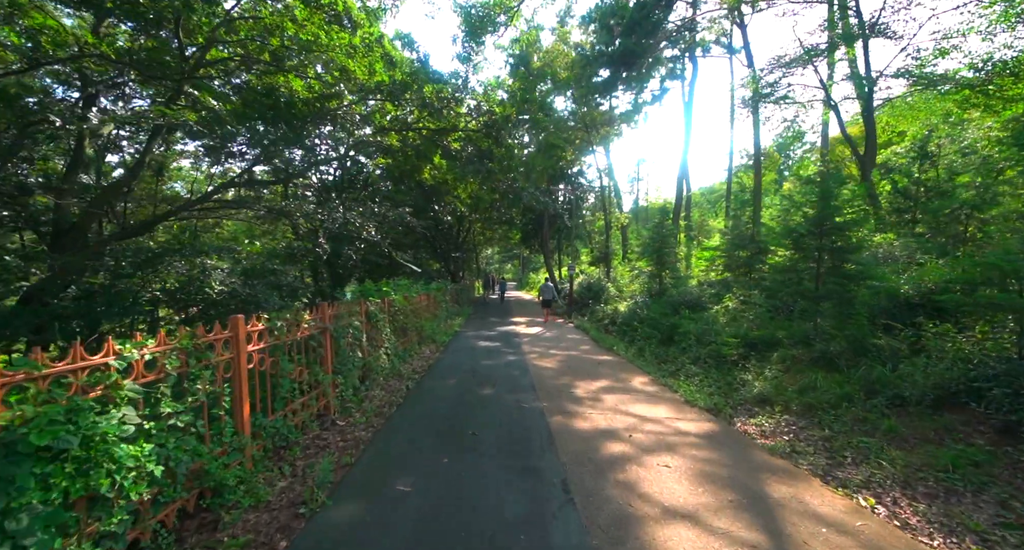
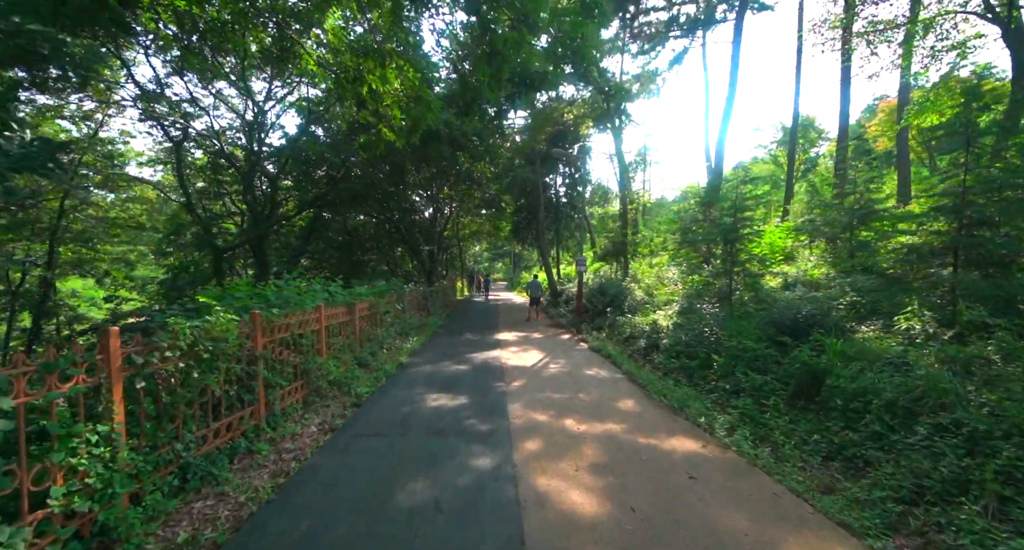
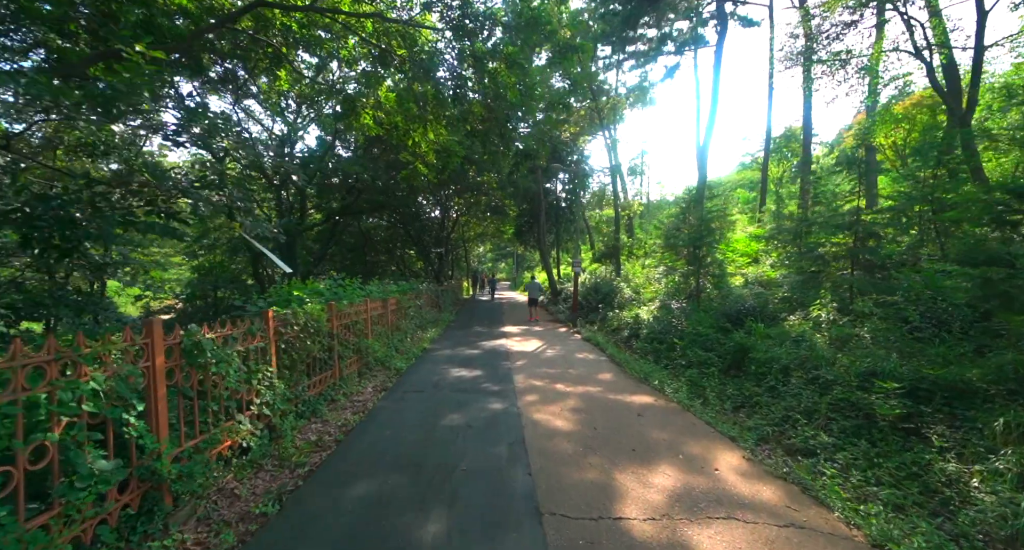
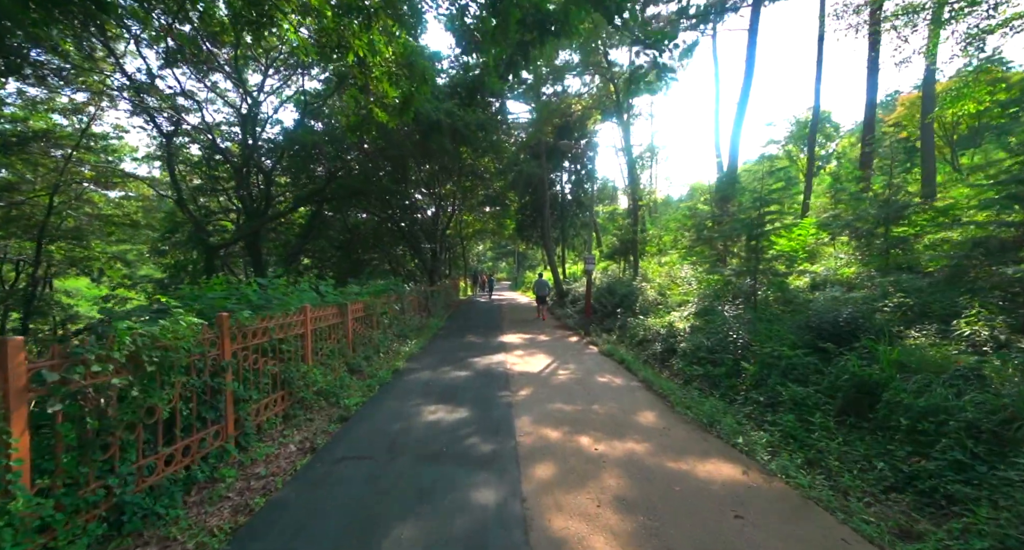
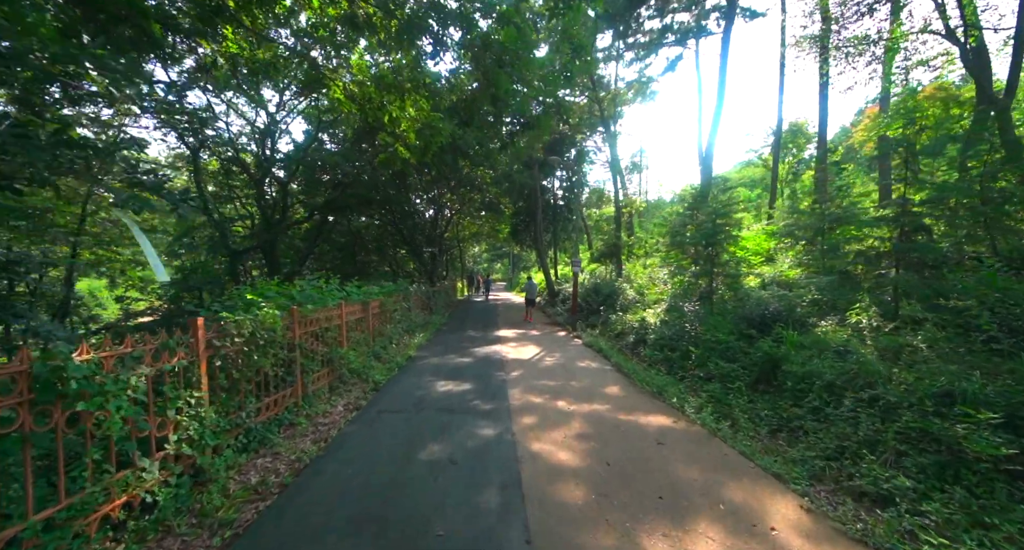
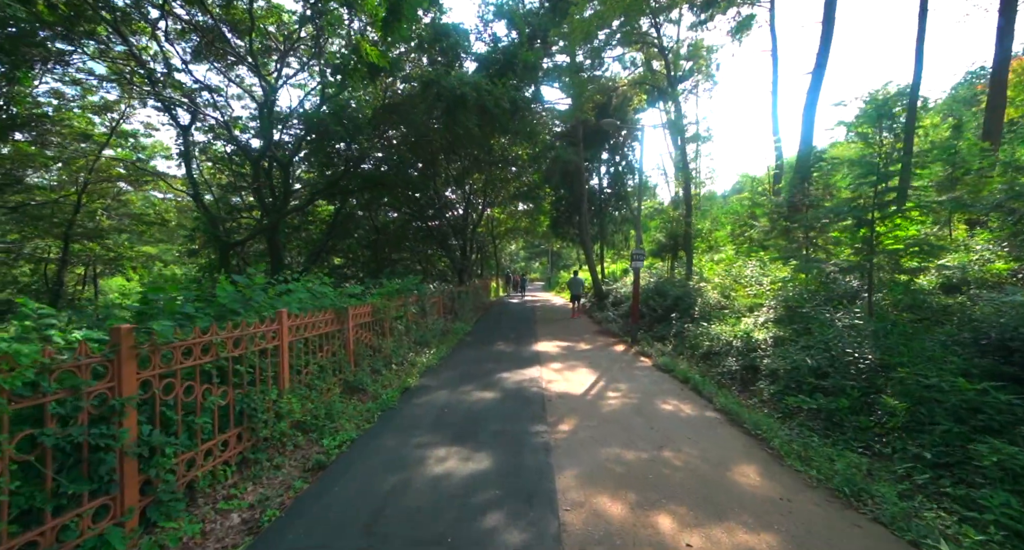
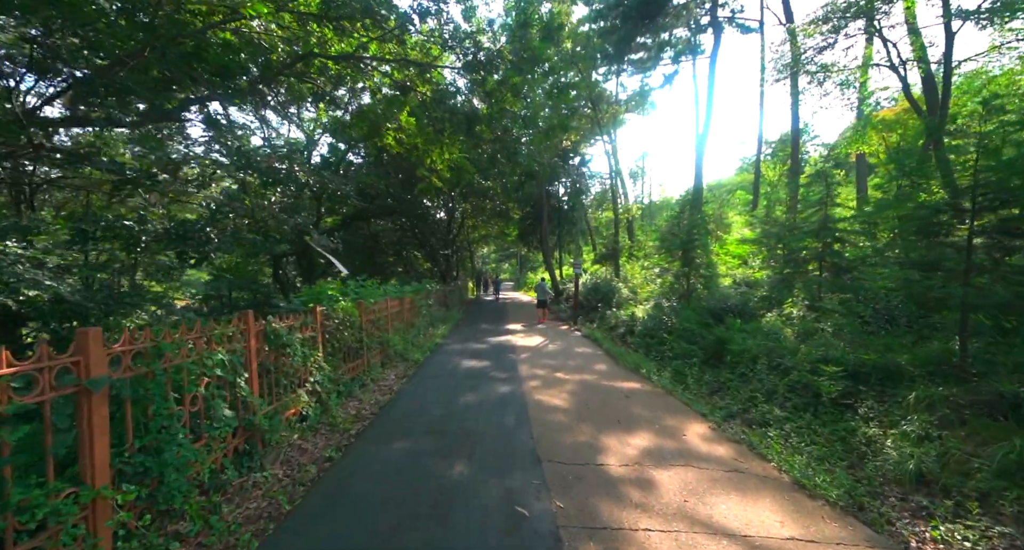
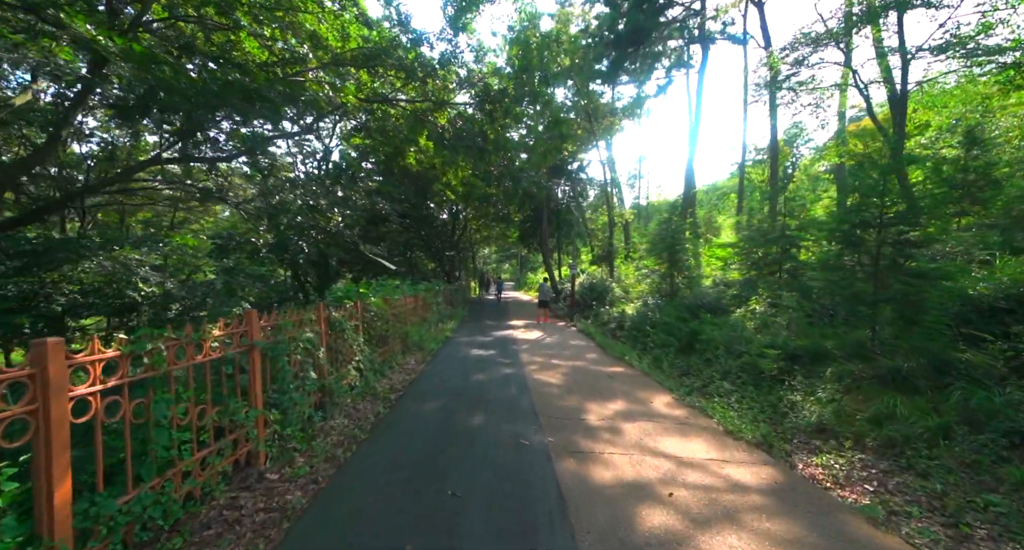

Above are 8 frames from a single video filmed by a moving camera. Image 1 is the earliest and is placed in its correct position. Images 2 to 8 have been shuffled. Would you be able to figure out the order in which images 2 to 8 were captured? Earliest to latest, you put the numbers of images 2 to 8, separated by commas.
8, 7, 3, 5, 2, 4, 6
